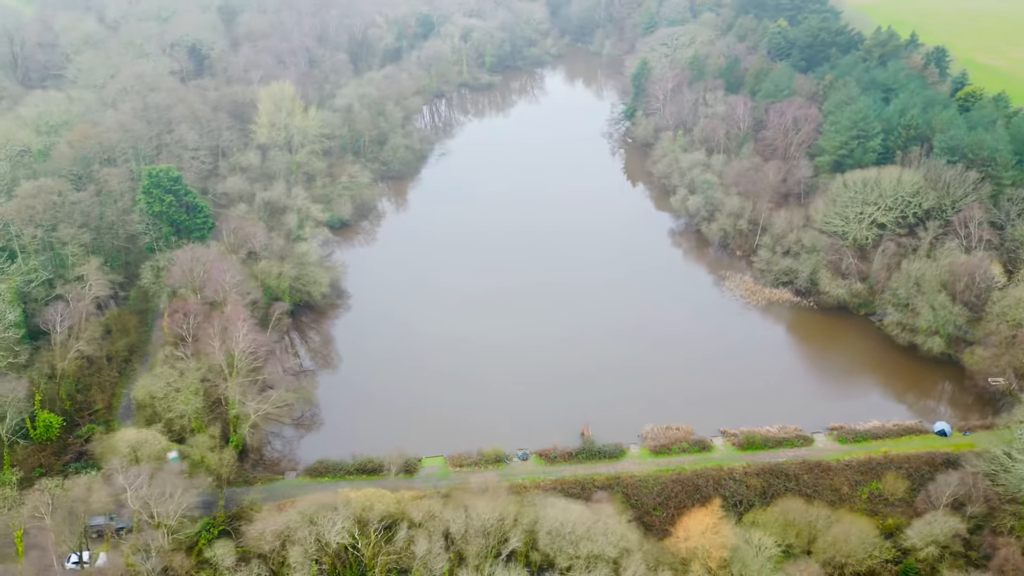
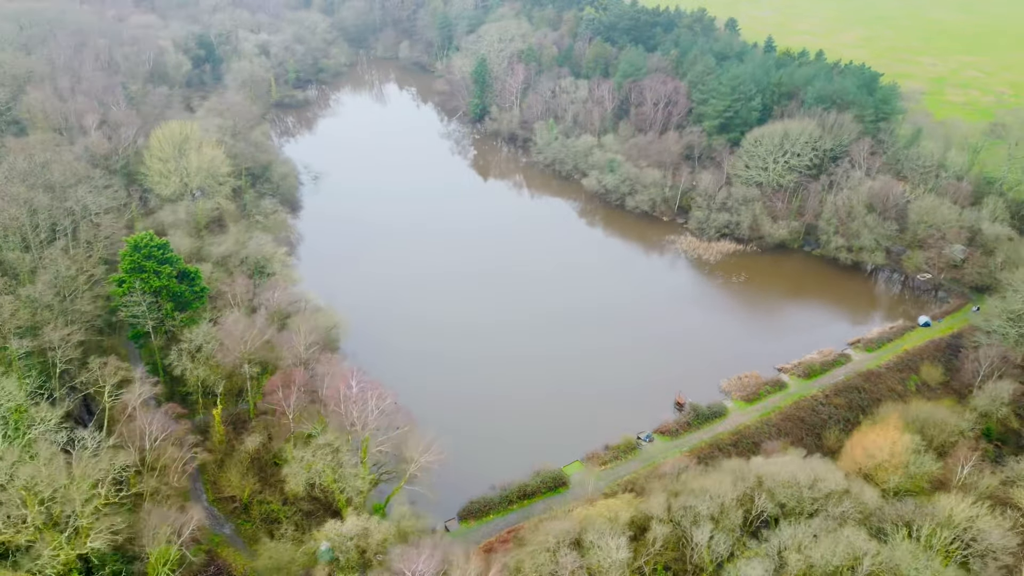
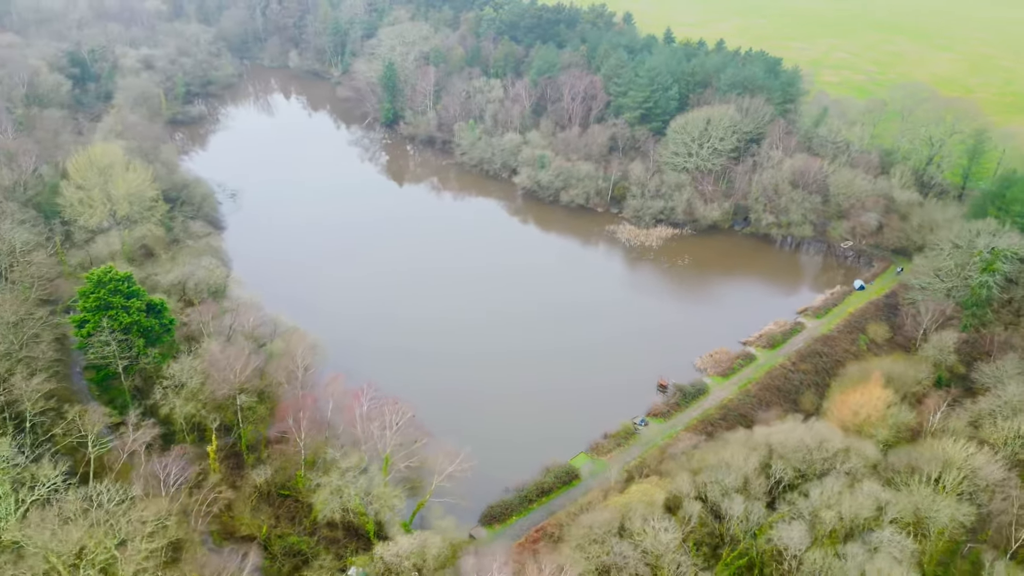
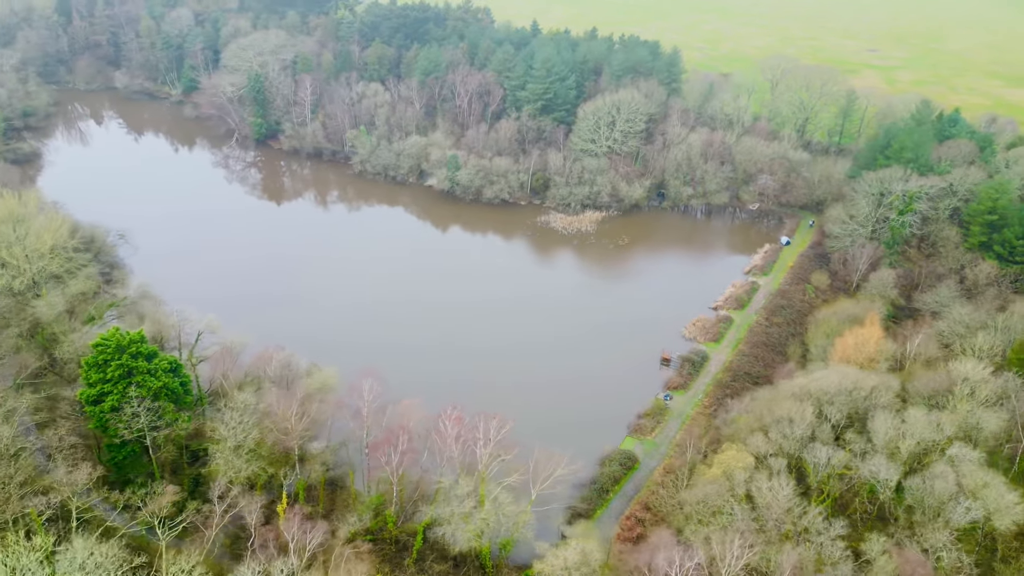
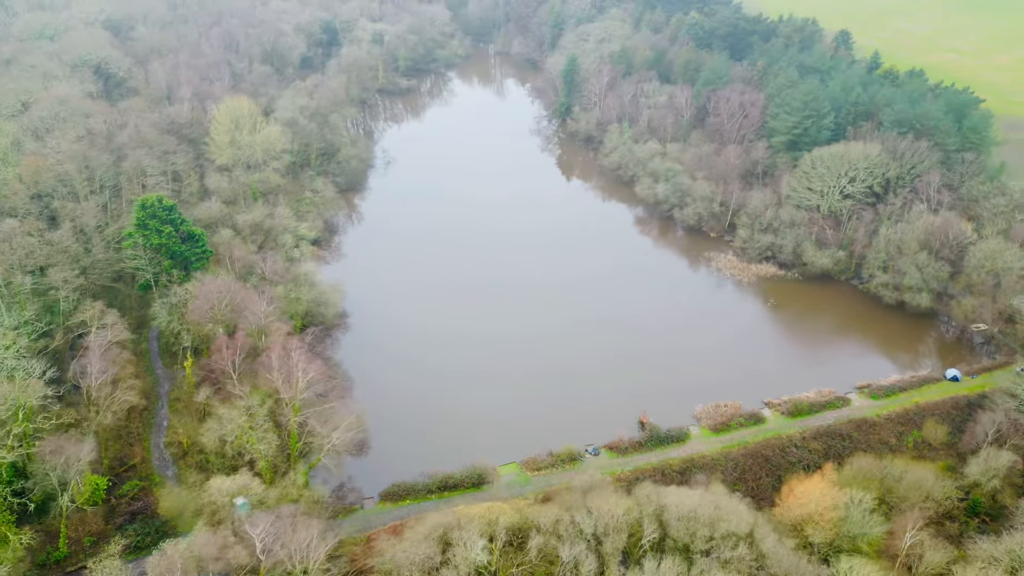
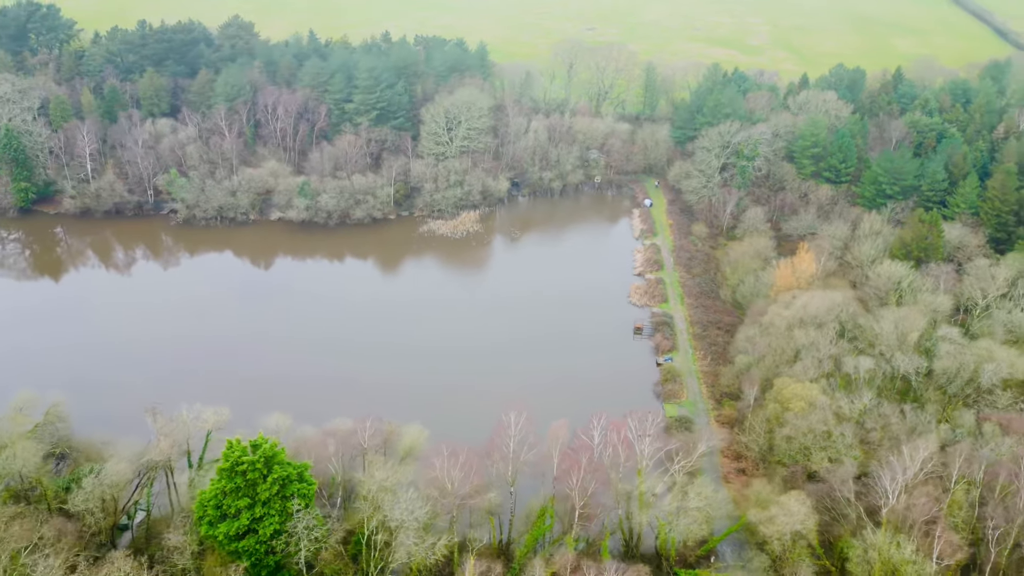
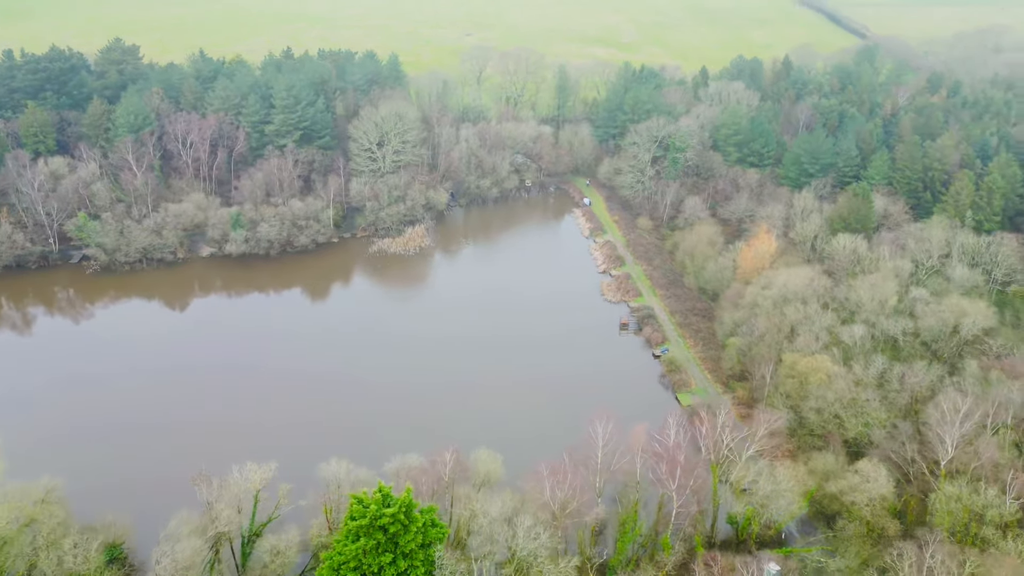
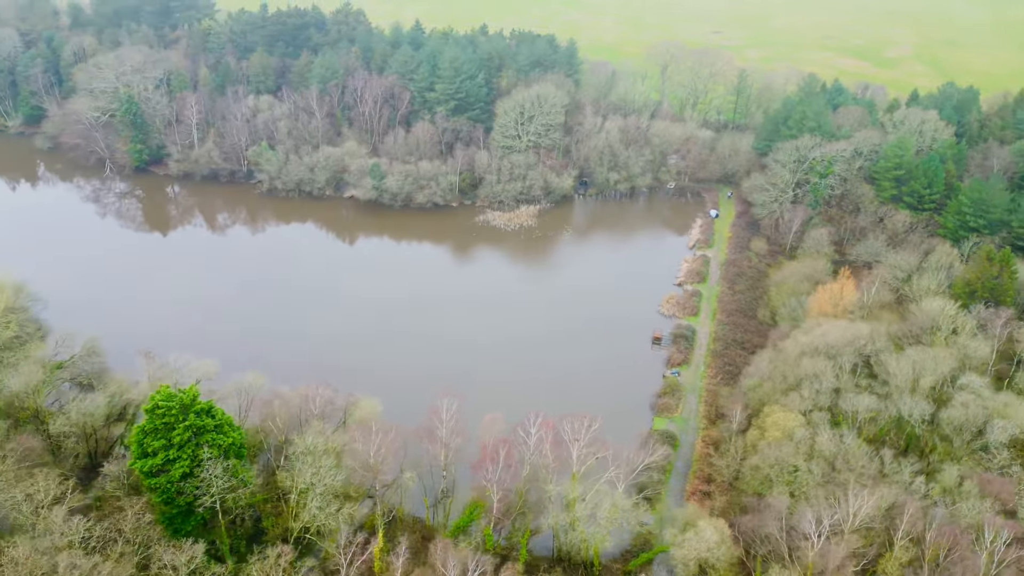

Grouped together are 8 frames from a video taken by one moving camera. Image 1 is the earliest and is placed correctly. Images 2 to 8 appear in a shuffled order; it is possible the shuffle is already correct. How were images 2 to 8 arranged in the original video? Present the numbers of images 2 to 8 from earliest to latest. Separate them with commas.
5, 2, 3, 4, 8, 6, 7
